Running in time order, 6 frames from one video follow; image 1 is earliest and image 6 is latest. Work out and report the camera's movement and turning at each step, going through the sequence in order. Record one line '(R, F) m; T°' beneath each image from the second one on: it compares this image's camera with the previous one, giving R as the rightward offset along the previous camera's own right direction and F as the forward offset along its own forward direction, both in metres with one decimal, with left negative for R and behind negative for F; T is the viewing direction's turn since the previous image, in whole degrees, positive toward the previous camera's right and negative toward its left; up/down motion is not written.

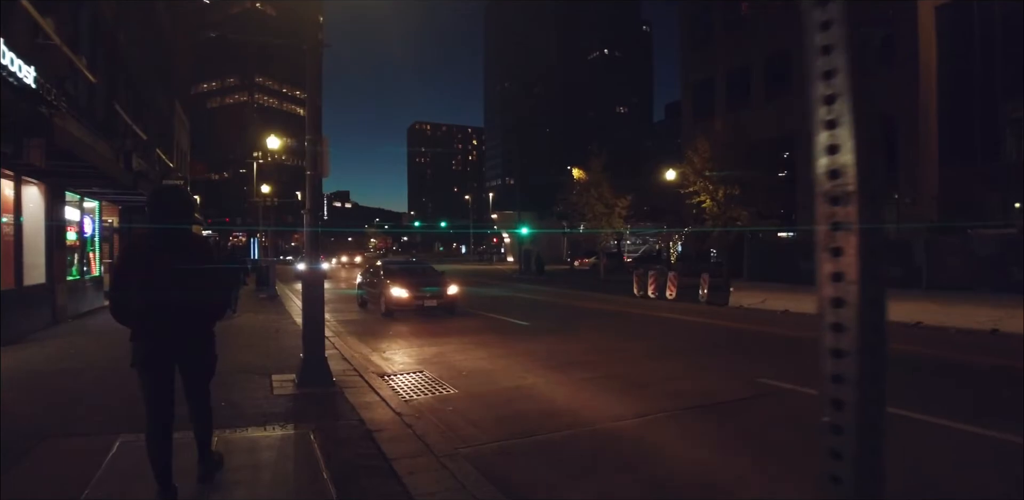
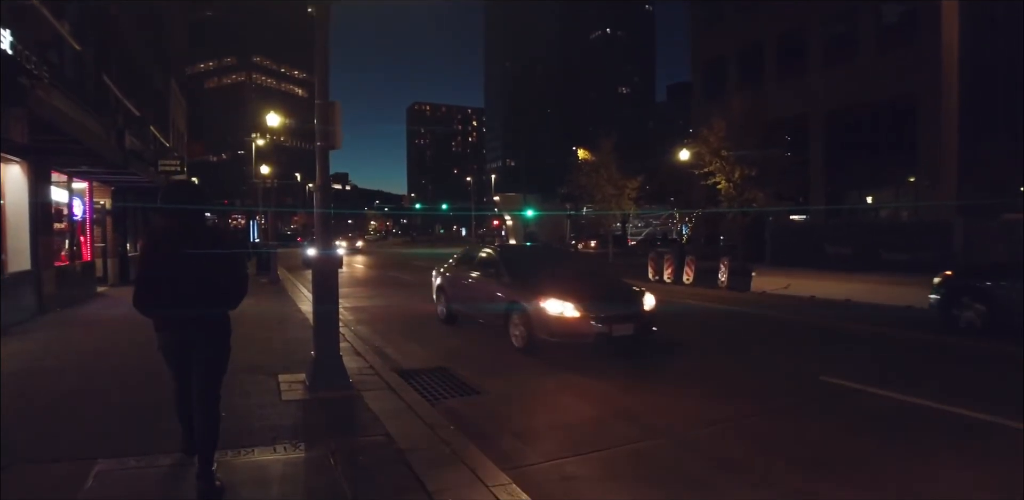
(-0.3, +0.9) m; 0°
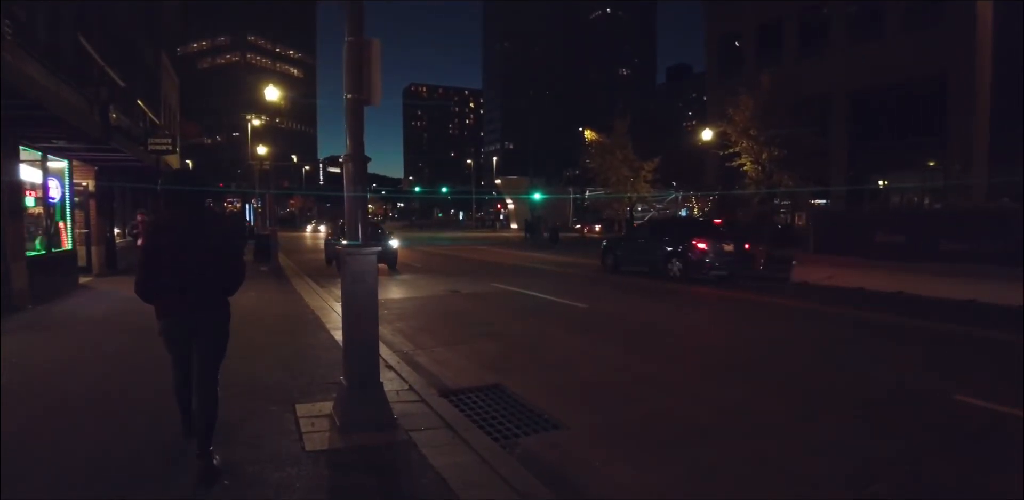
(-0.6, +1.6) m; 0°
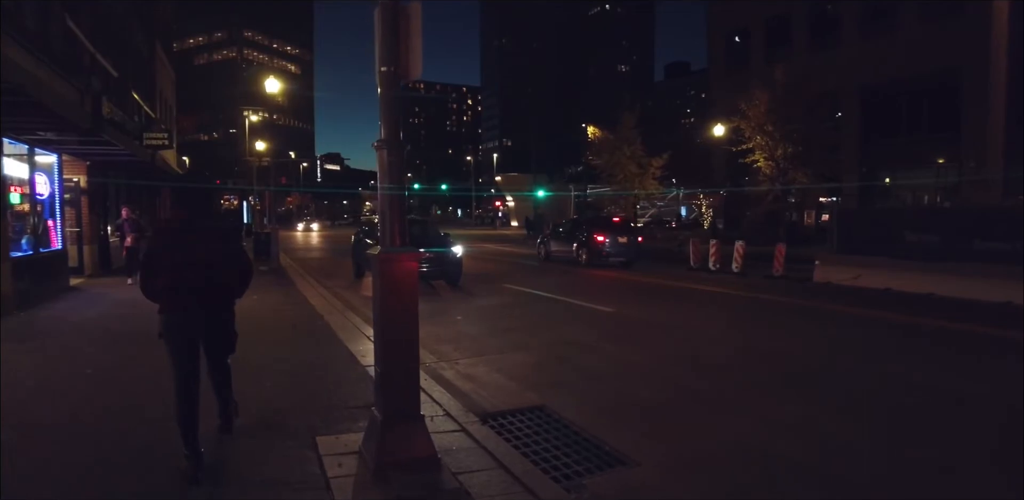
(-0.4, +0.8) m; 0°
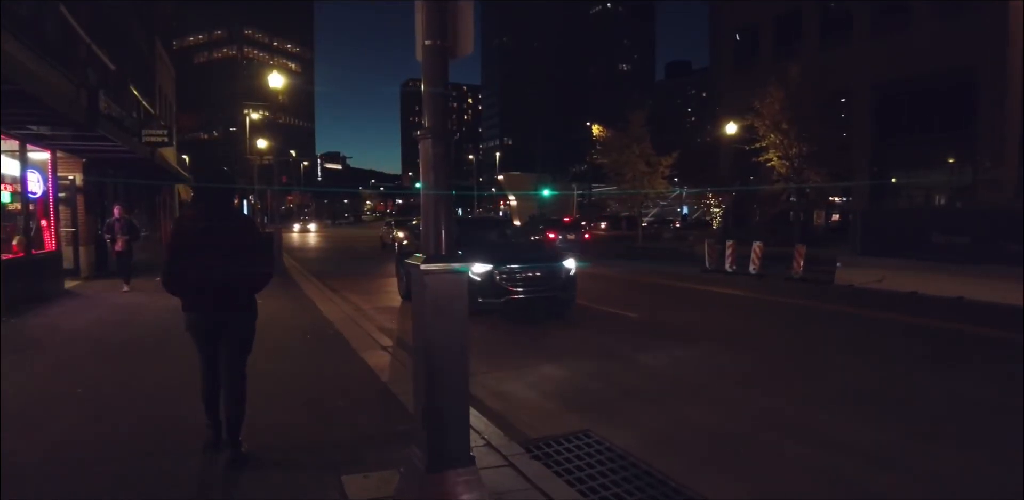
(-0.3, +0.6) m; 0°
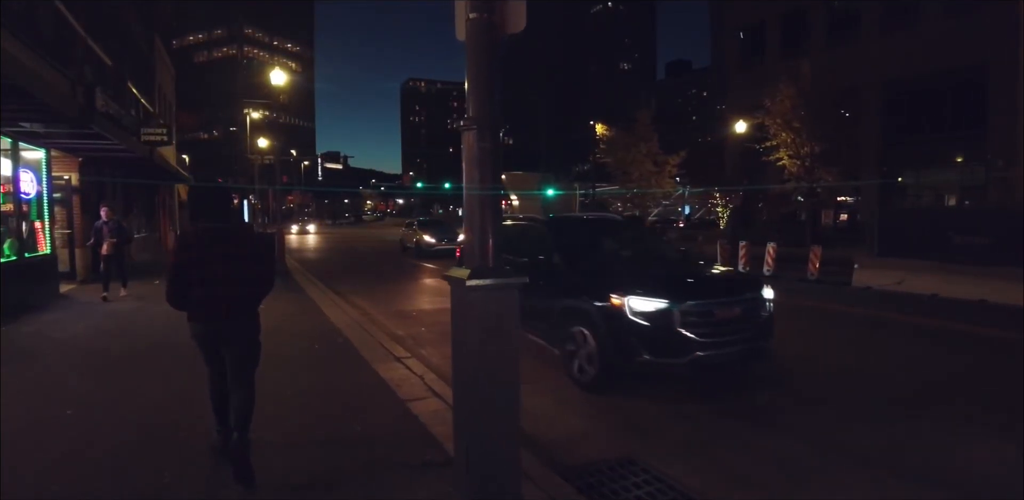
(-0.2, +0.5) m; 0°
